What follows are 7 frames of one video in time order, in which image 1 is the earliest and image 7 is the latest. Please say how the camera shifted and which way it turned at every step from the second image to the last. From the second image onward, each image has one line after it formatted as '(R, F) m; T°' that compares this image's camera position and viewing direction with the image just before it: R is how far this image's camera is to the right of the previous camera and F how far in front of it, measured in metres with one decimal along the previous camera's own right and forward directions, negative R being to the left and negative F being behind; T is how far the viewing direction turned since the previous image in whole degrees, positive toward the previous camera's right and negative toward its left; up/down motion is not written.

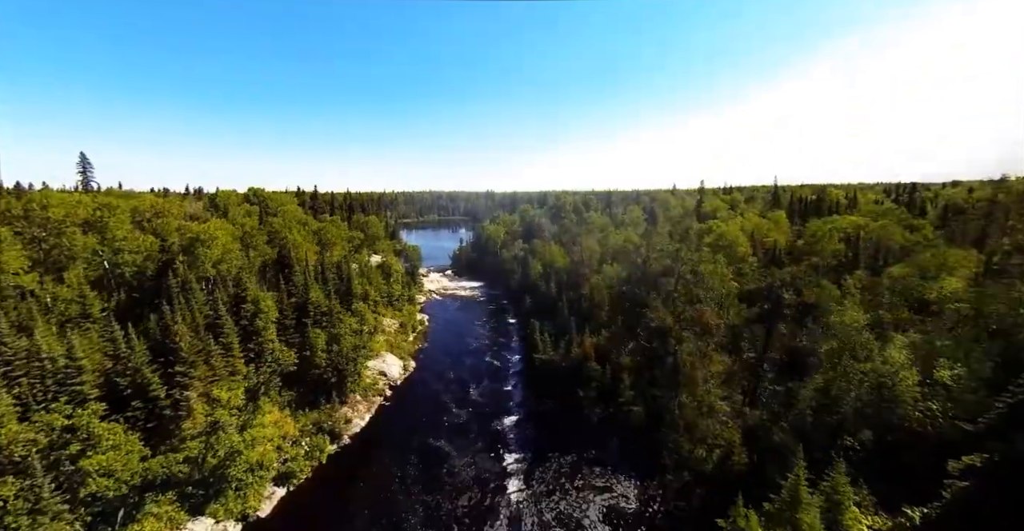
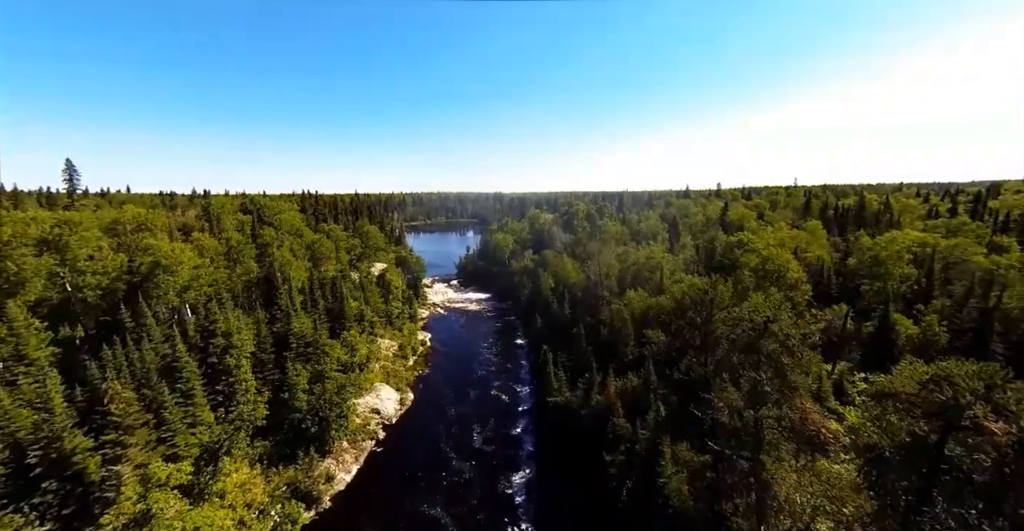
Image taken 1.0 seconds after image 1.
(-0.1, +5.8) m; -1°
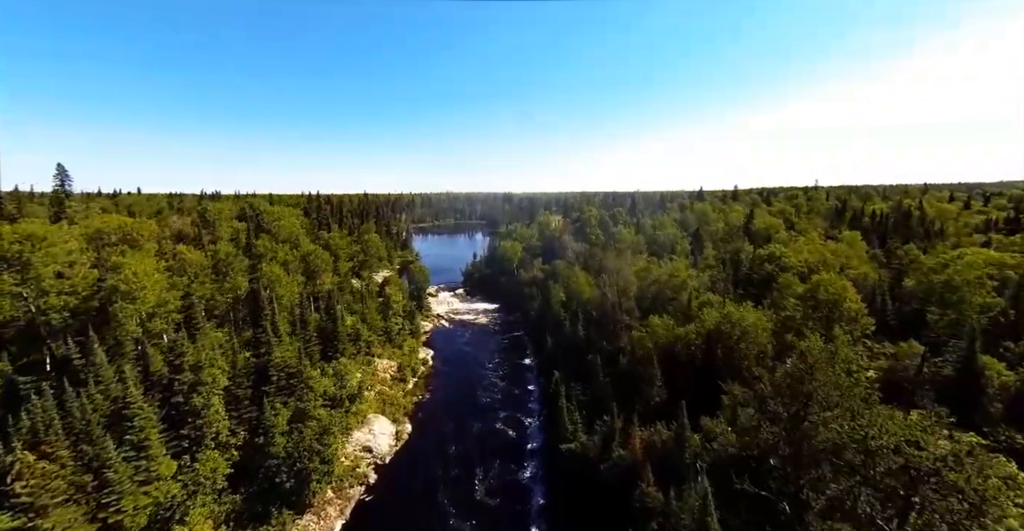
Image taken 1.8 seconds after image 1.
(+0.1, +4.7) m; -1°
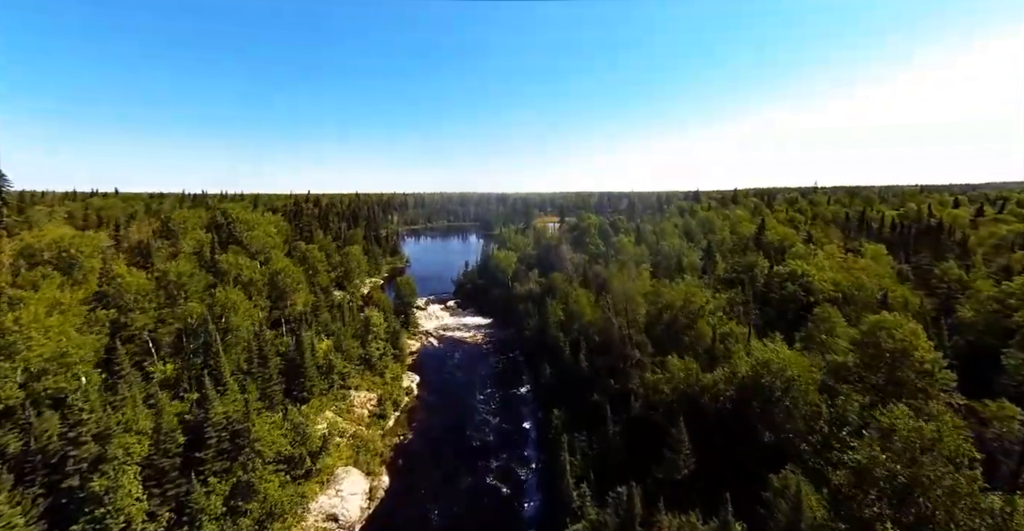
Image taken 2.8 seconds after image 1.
(+0.1, +6.0) m; +1°
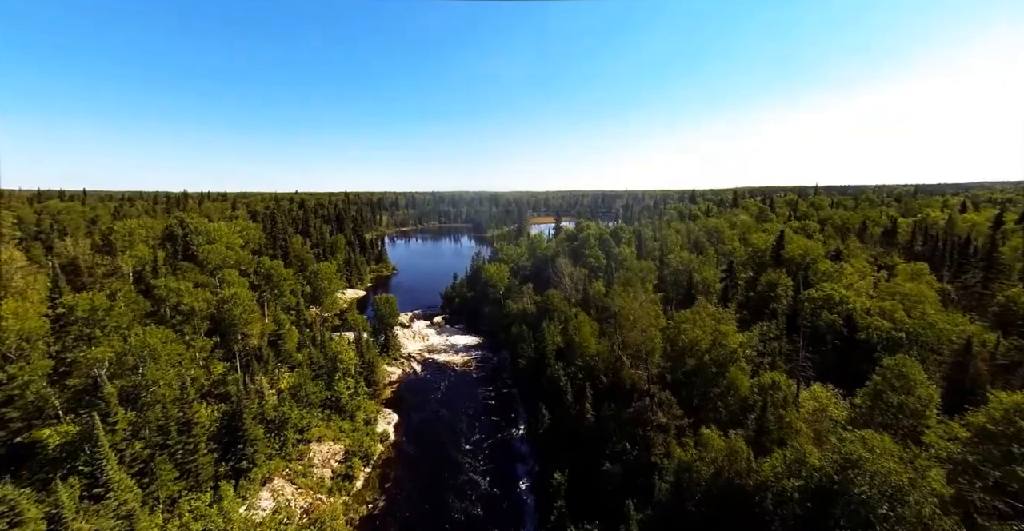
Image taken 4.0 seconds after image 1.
(+0.1, +7.7) m; +1°
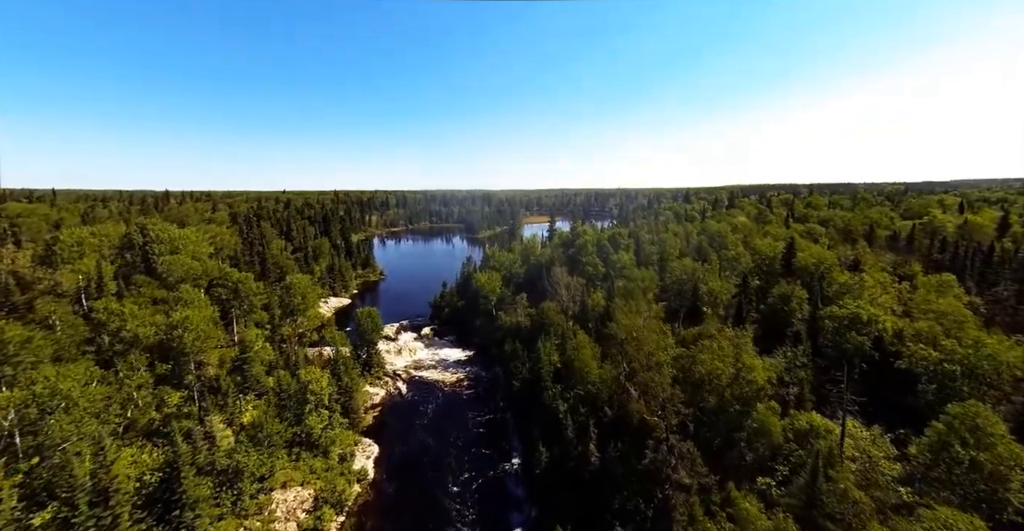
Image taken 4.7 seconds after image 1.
(0.0, +5.0) m; +1°
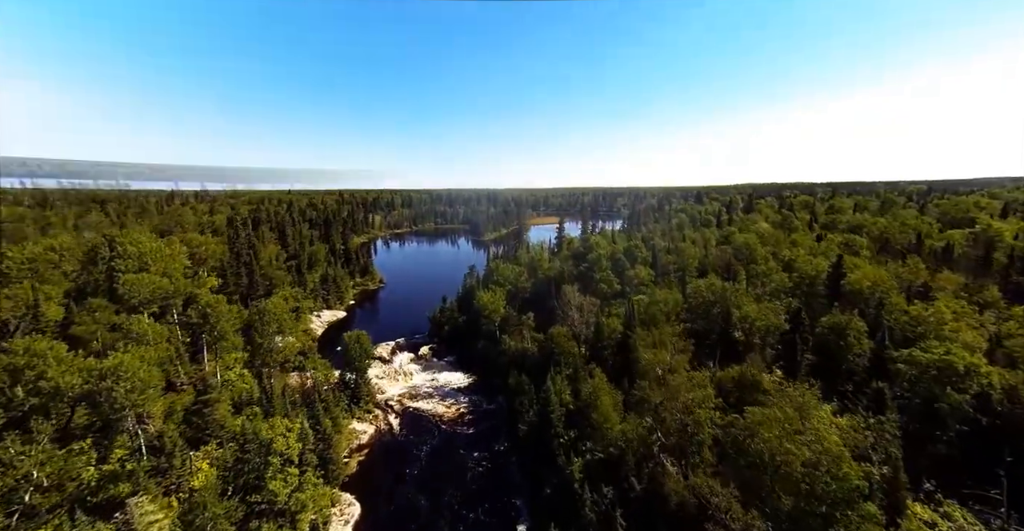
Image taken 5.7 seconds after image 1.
(+0.1, +7.4) m; -1°
